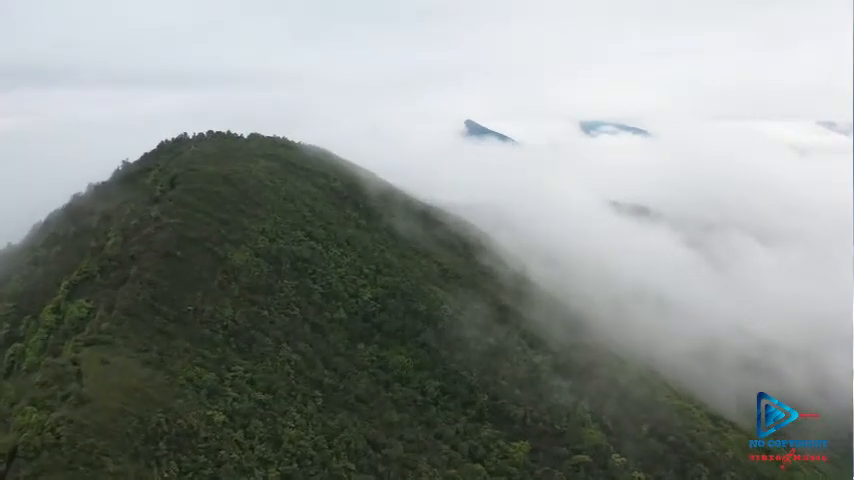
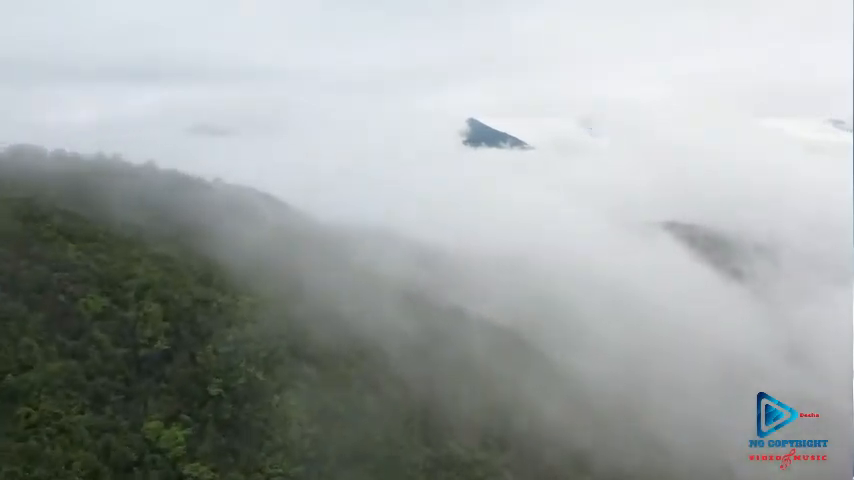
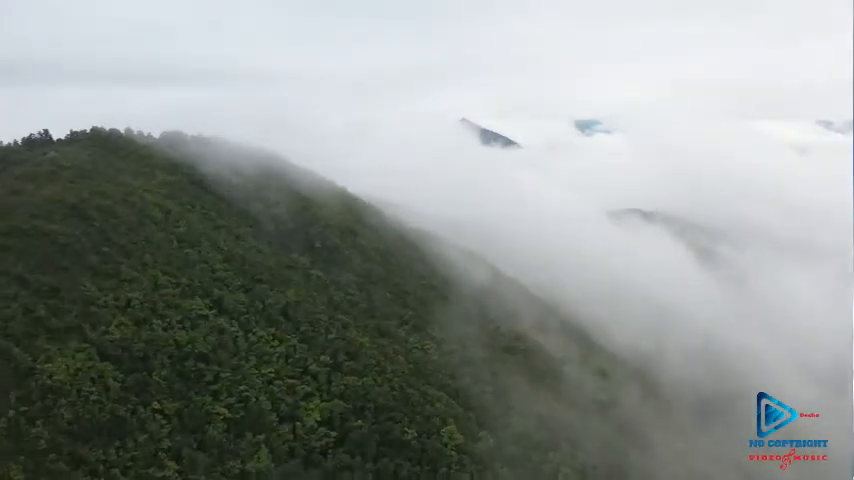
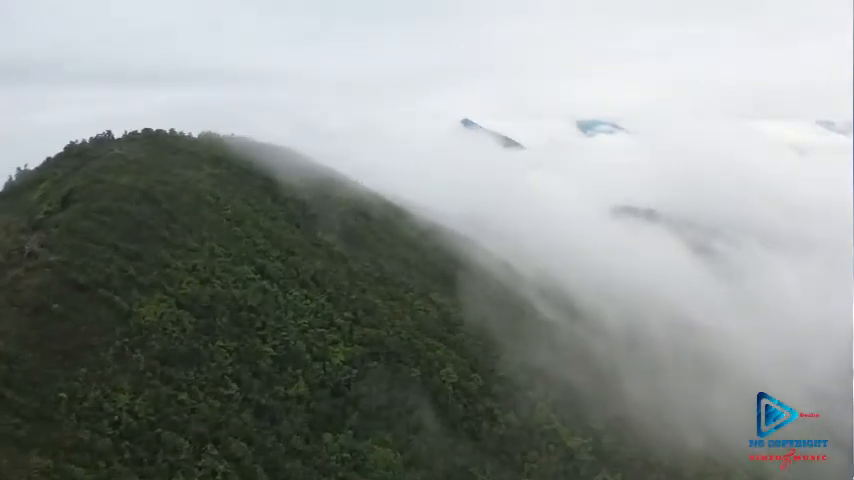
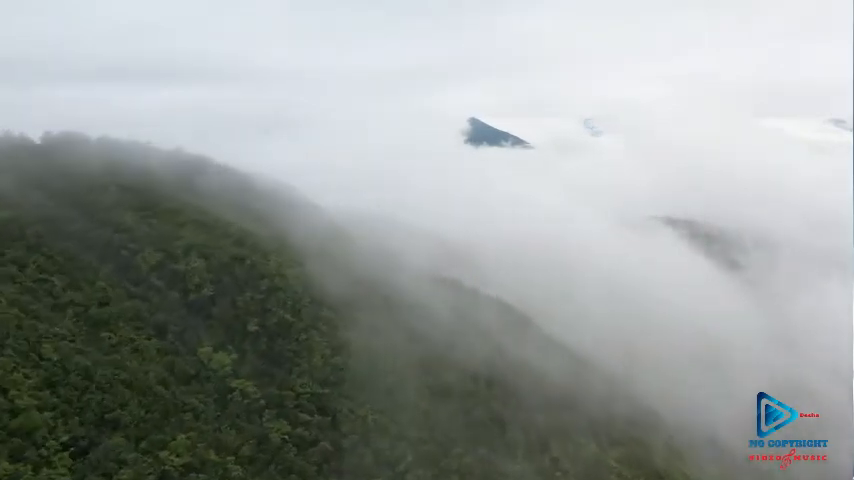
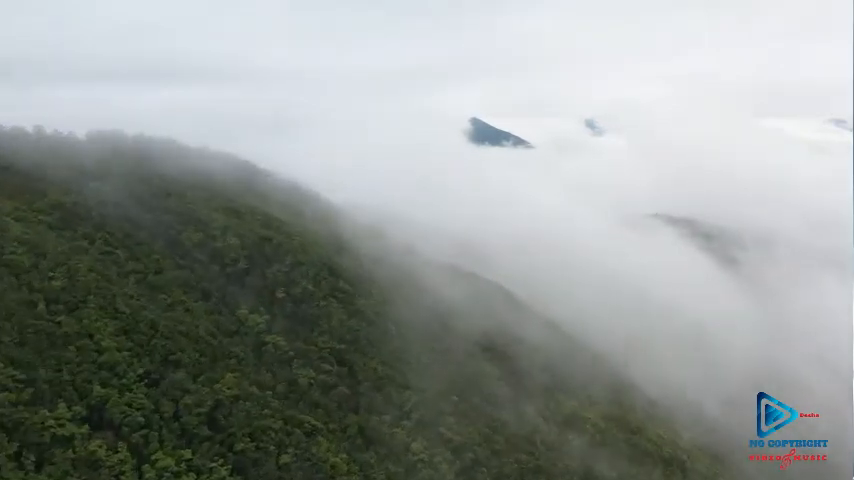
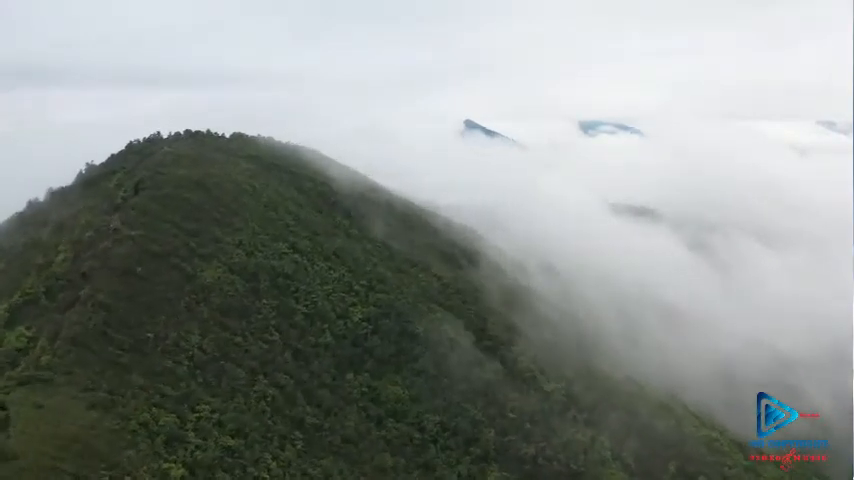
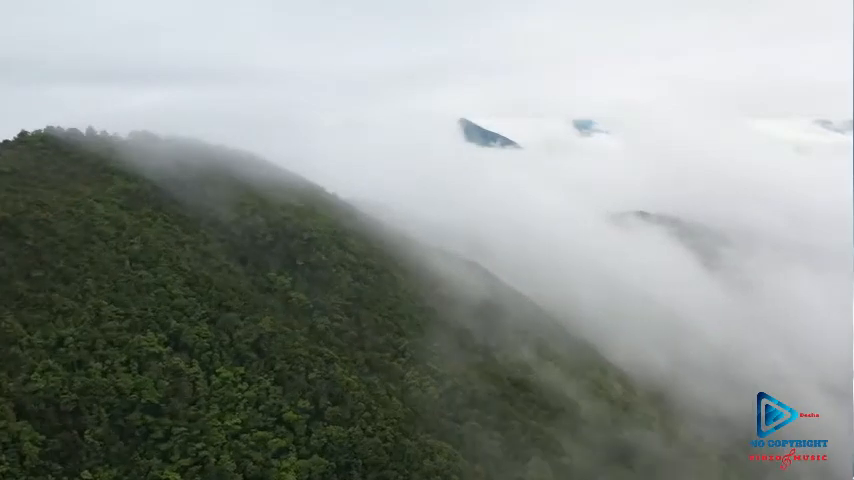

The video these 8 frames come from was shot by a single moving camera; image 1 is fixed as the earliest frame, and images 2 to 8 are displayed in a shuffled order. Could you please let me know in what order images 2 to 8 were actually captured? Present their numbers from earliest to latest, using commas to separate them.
7, 4, 3, 8, 6, 5, 2
